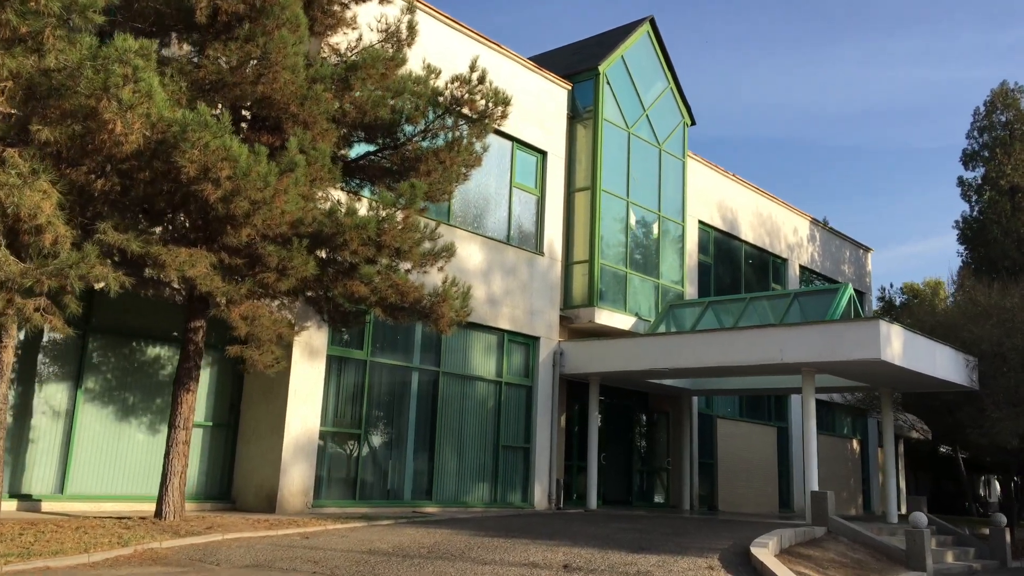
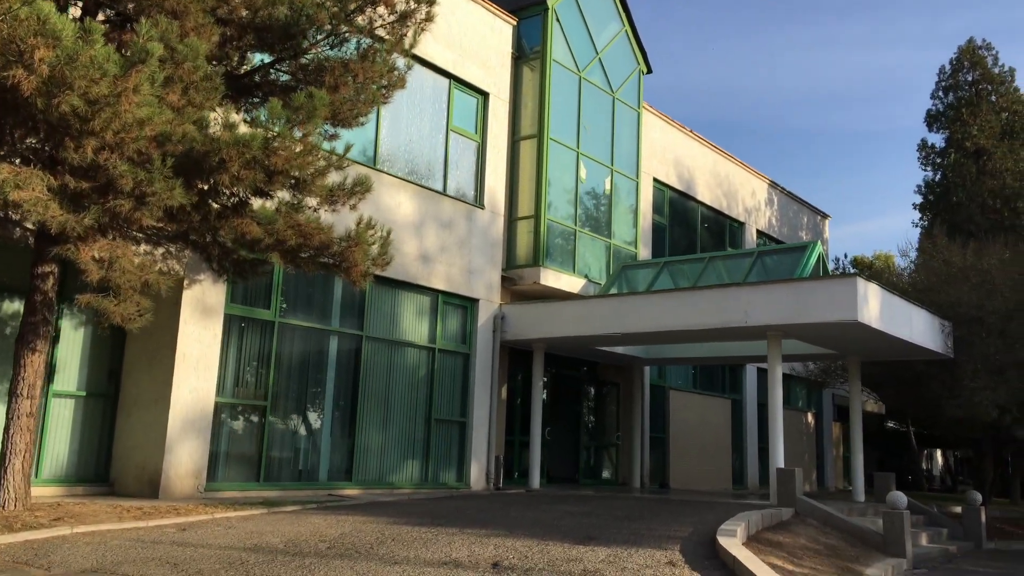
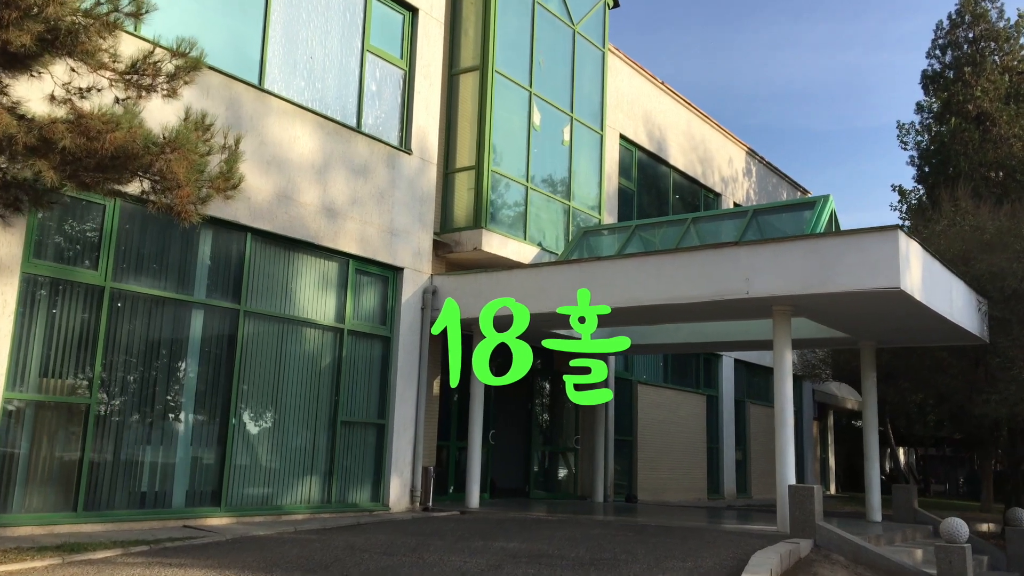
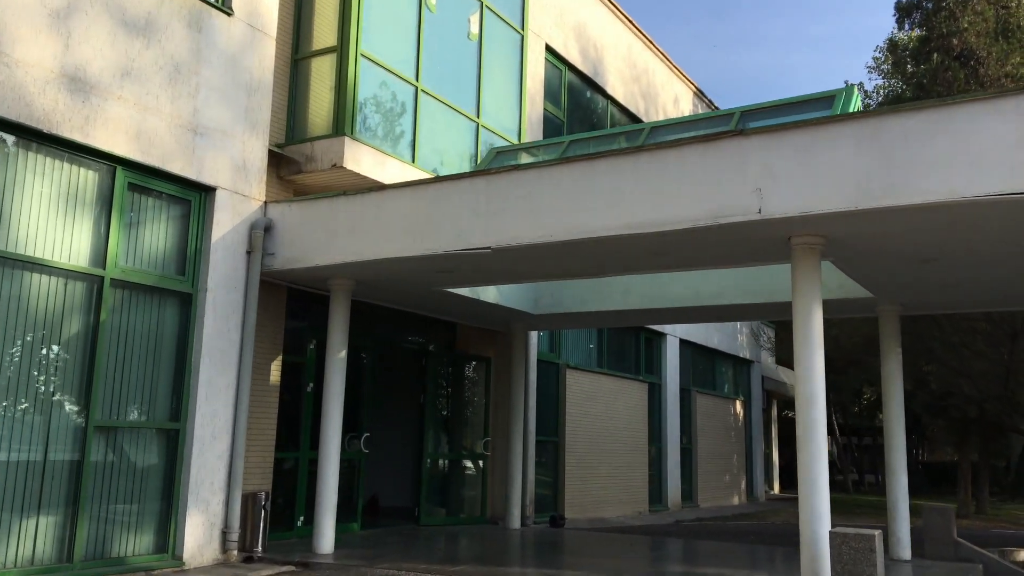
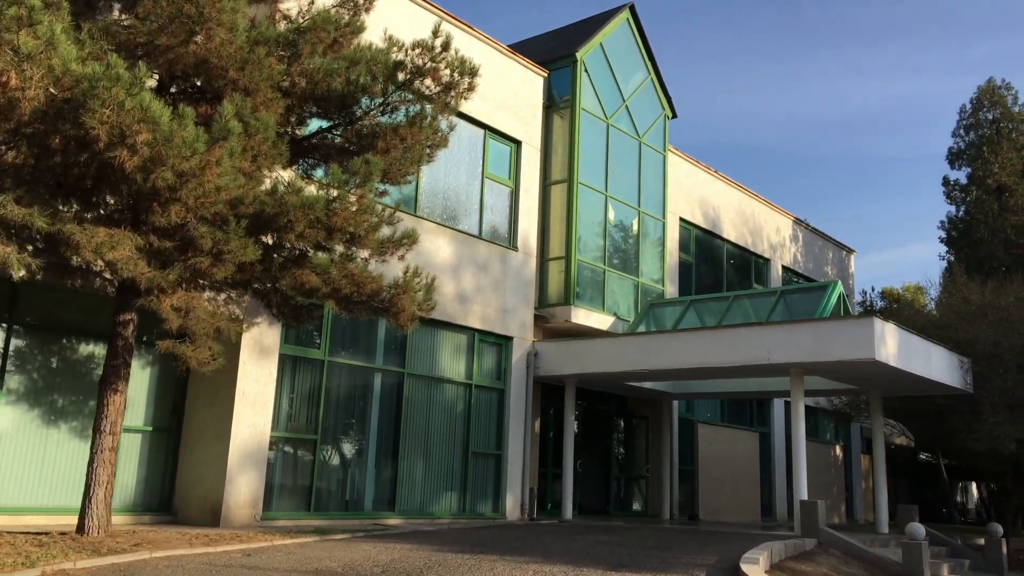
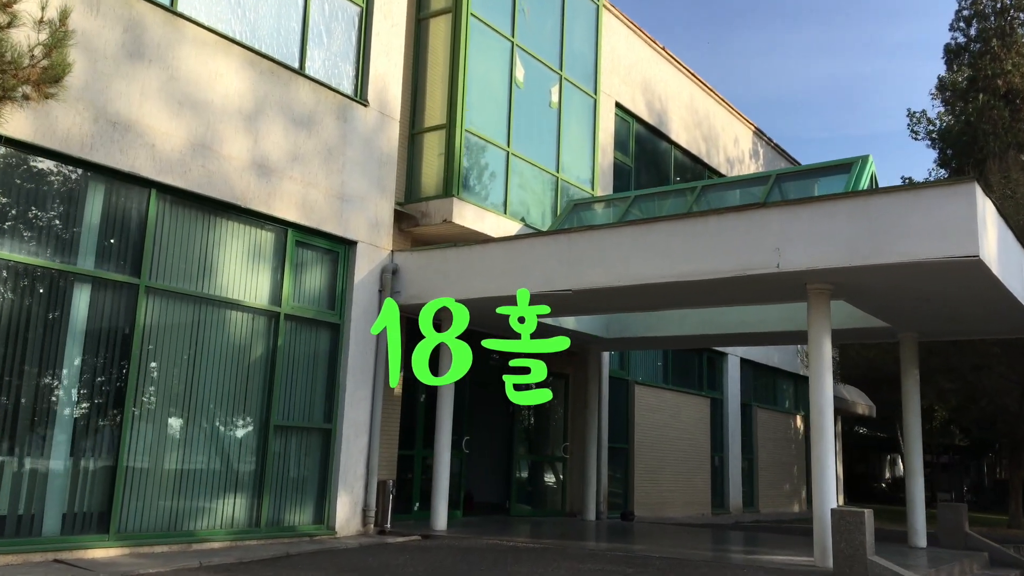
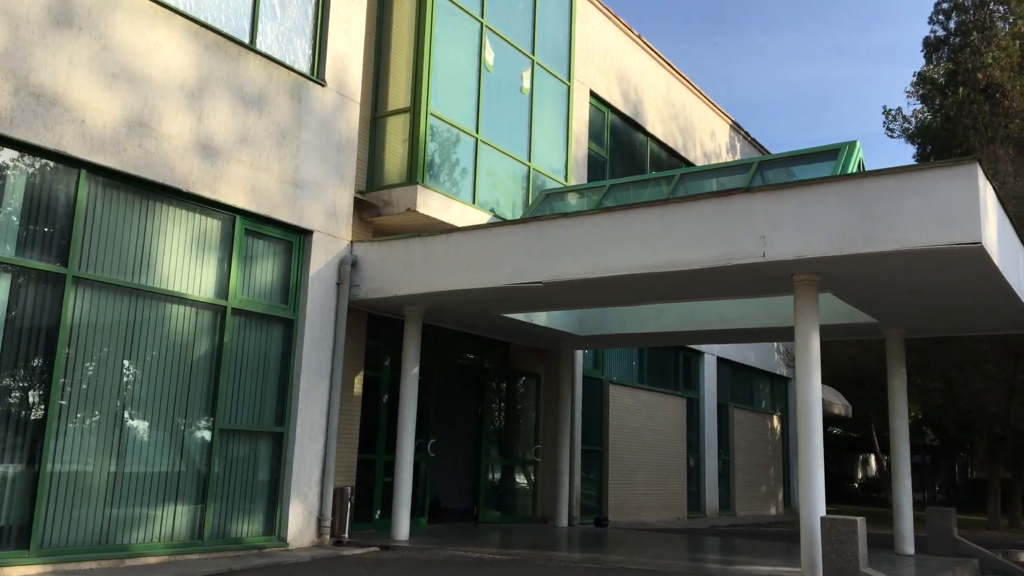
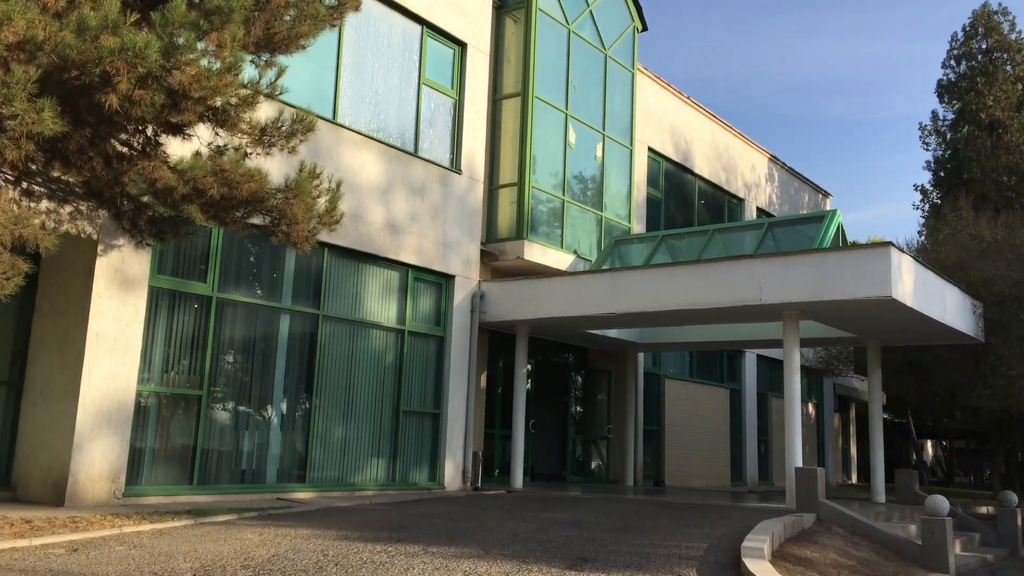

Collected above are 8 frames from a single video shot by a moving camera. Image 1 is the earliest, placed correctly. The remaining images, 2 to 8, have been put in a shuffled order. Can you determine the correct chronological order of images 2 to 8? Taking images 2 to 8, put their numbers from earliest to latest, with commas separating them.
5, 2, 8, 3, 6, 7, 4
